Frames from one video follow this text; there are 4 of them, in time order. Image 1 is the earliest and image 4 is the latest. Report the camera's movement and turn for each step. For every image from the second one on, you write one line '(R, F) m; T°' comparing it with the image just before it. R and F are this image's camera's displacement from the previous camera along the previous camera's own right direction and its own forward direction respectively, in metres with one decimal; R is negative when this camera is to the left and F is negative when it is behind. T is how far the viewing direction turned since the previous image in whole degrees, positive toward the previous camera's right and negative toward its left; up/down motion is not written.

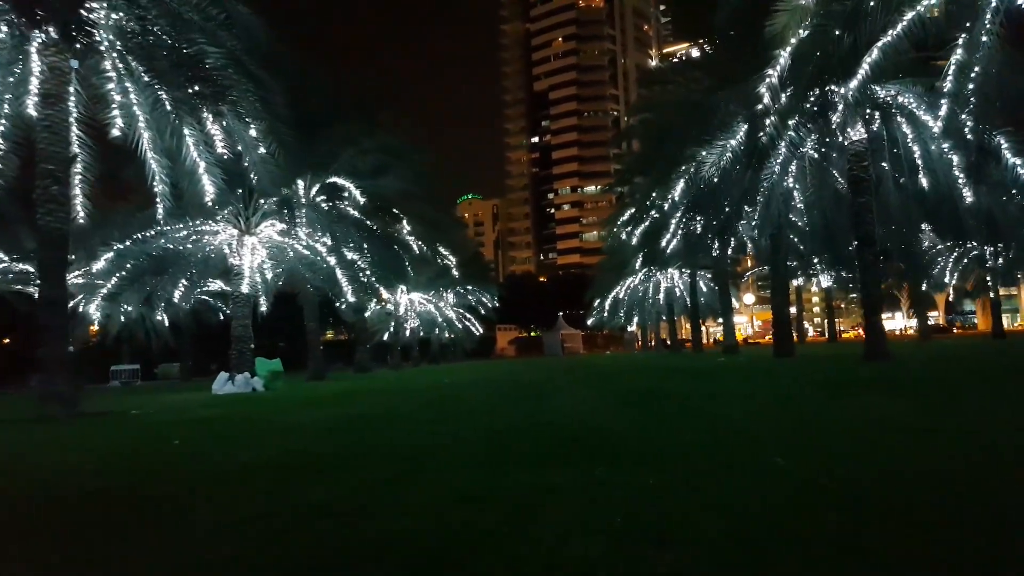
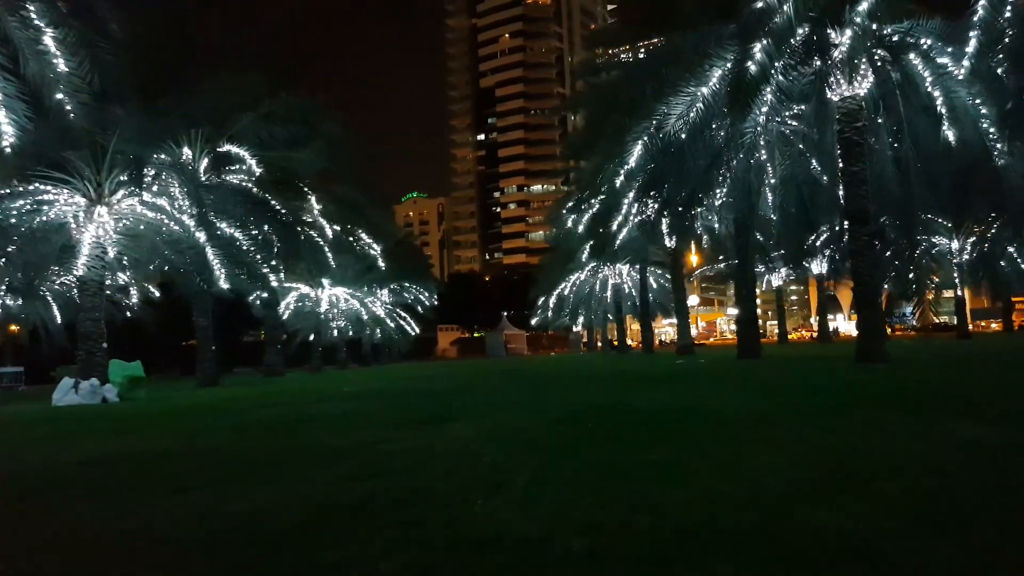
(+0.6, +4.1) m; +3°
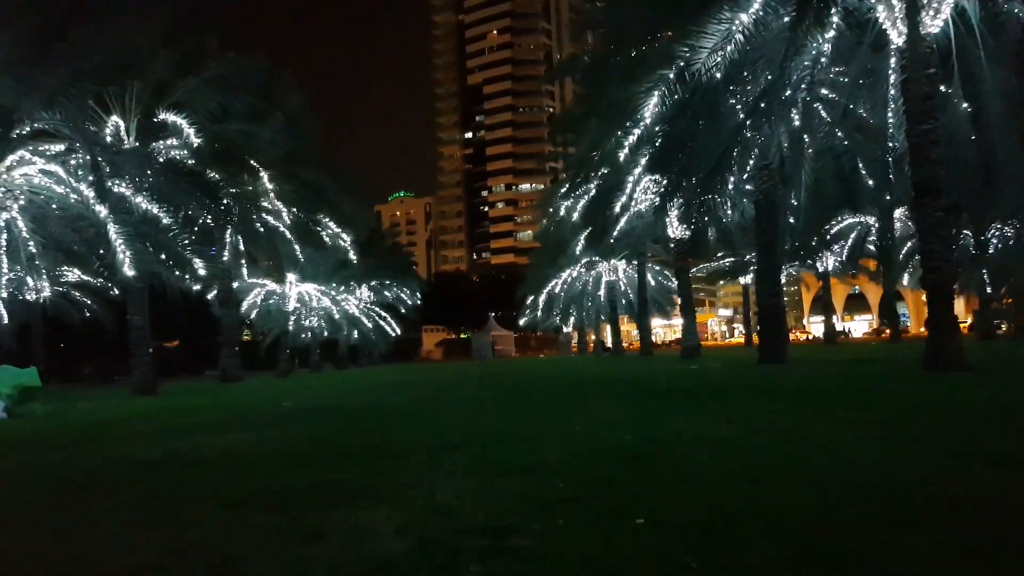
(+0.1, +3.4) m; +1°
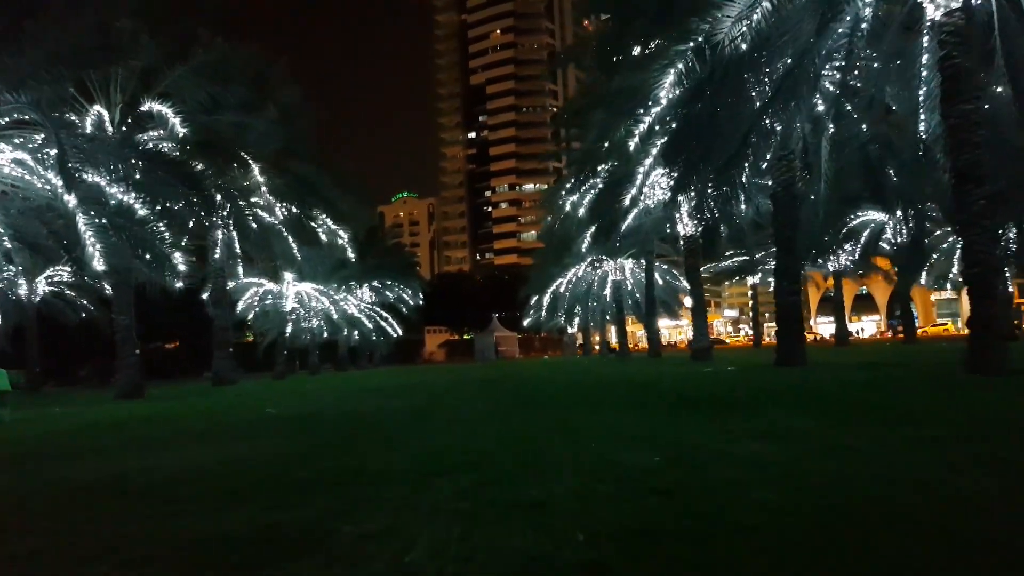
(0.0, +1.1) m; 0°
